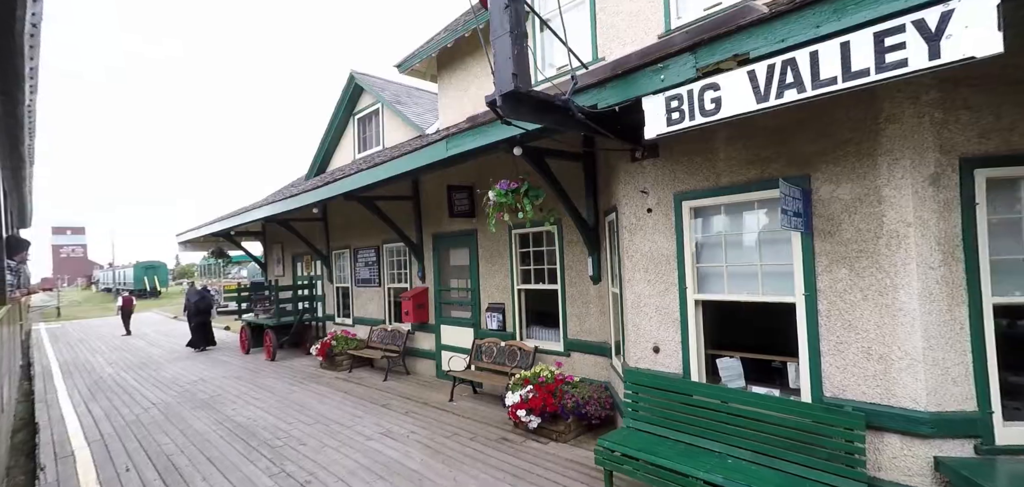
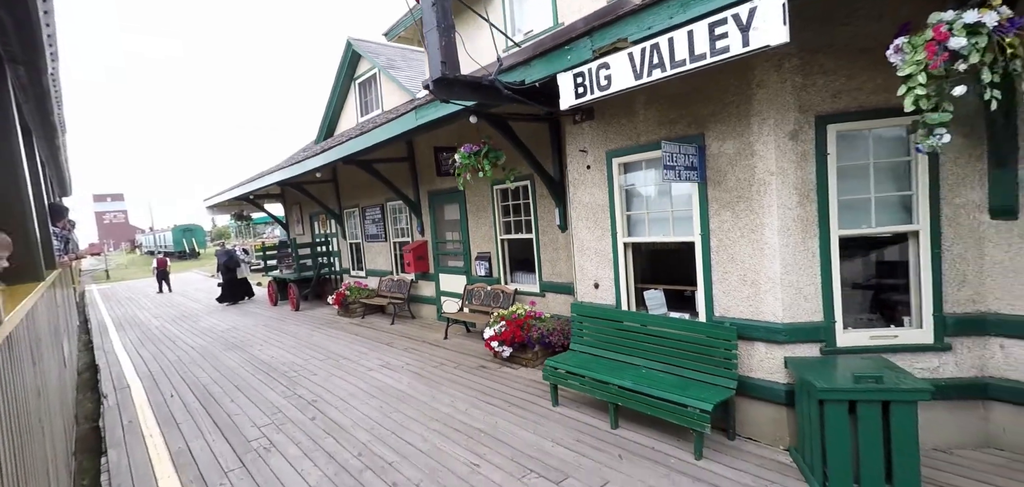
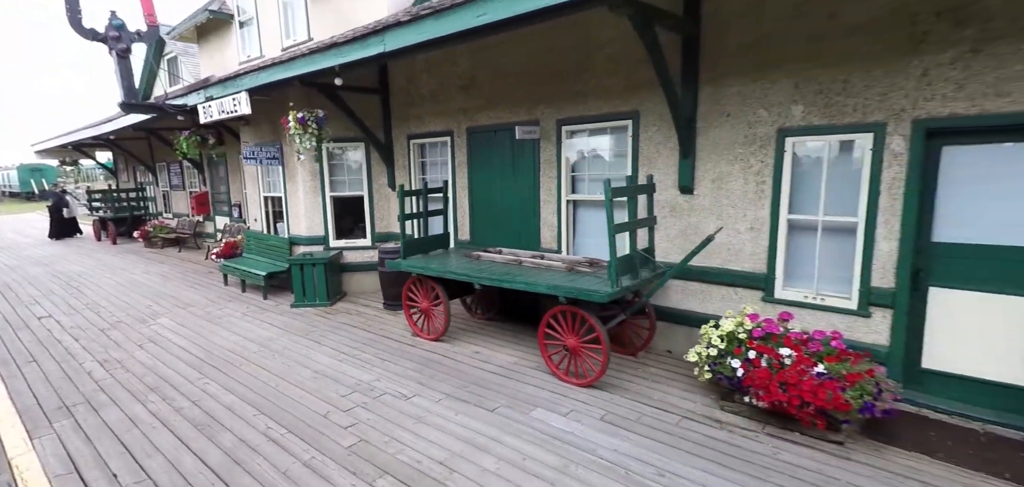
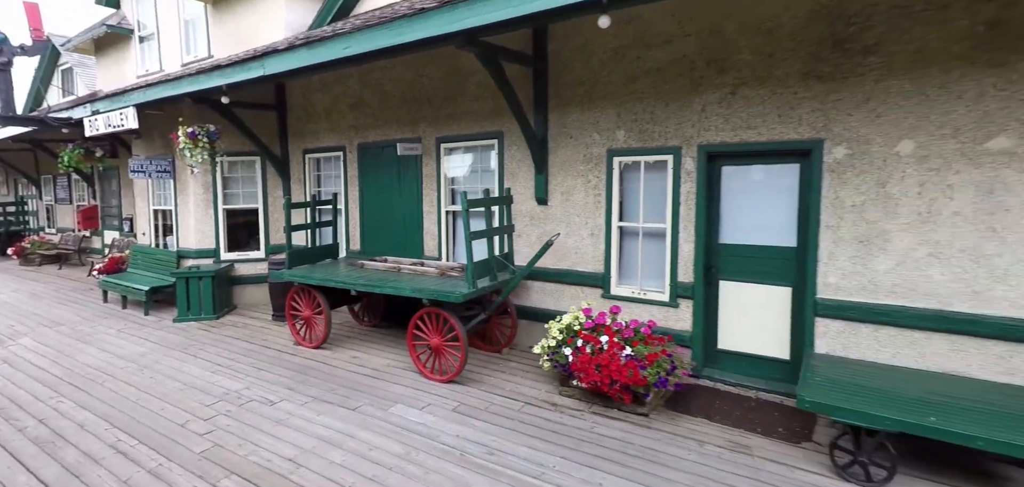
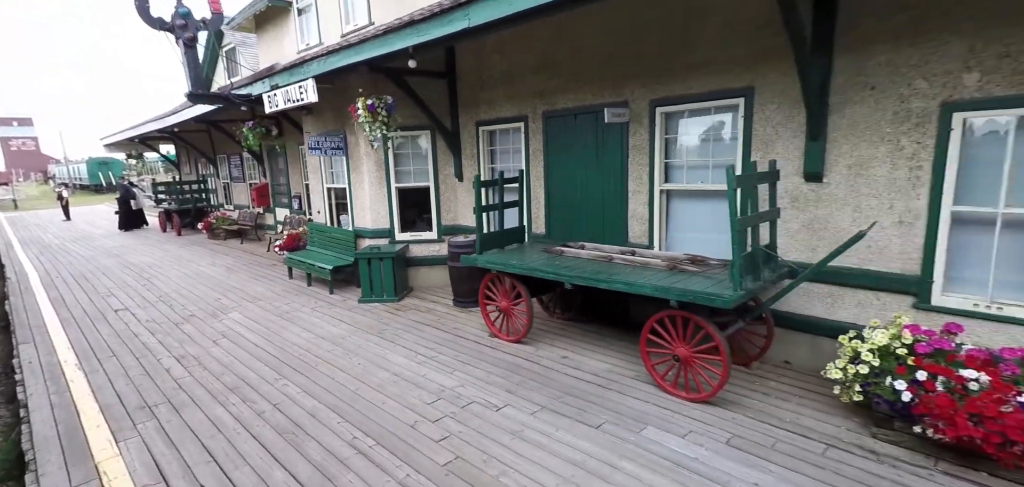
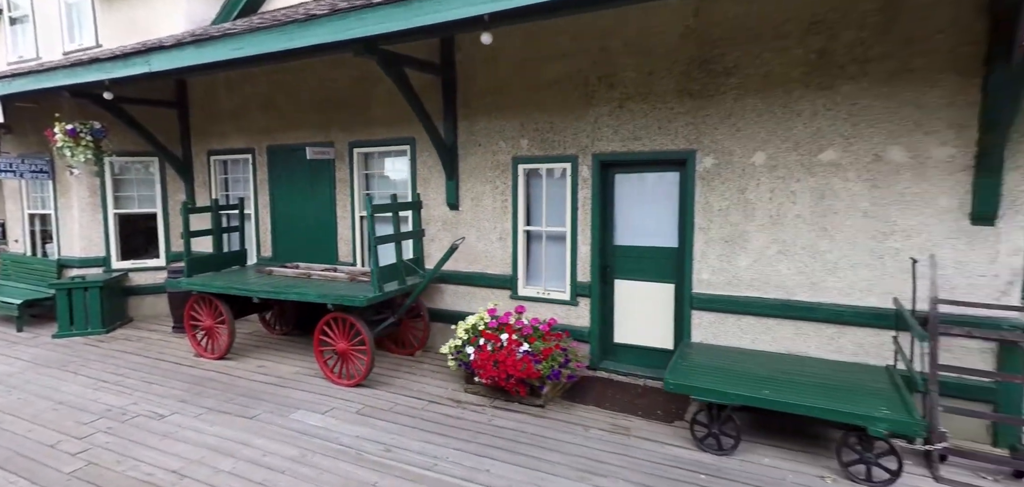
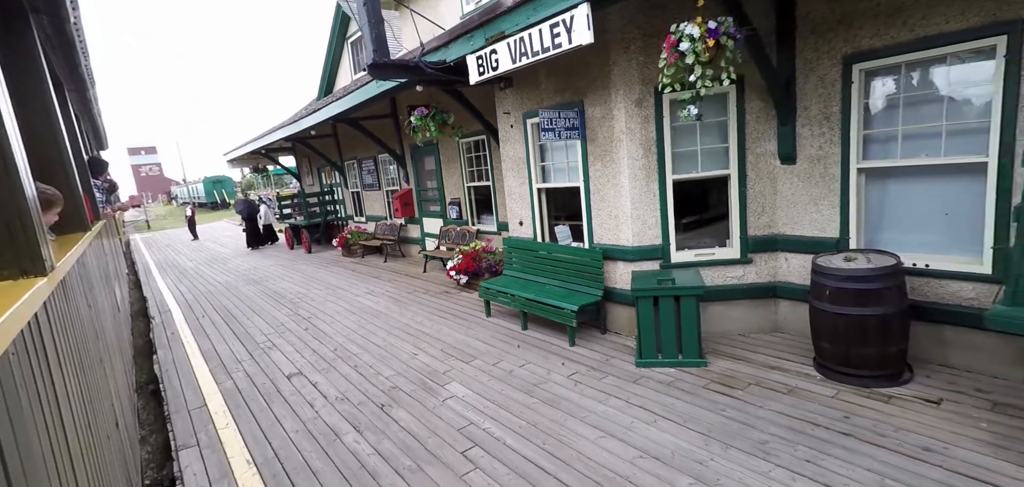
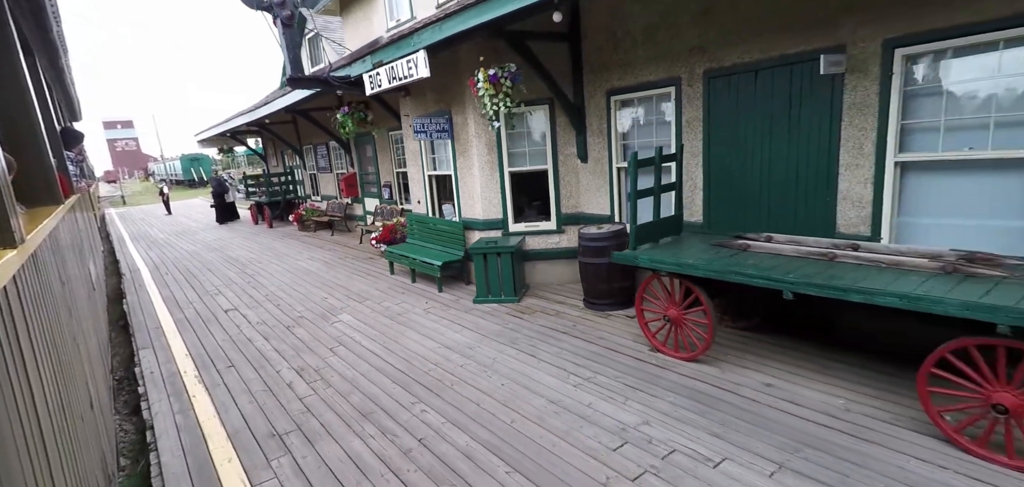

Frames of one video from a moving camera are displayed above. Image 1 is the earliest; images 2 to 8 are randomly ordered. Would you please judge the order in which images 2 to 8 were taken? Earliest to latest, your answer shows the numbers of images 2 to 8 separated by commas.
2, 7, 8, 5, 3, 4, 6
